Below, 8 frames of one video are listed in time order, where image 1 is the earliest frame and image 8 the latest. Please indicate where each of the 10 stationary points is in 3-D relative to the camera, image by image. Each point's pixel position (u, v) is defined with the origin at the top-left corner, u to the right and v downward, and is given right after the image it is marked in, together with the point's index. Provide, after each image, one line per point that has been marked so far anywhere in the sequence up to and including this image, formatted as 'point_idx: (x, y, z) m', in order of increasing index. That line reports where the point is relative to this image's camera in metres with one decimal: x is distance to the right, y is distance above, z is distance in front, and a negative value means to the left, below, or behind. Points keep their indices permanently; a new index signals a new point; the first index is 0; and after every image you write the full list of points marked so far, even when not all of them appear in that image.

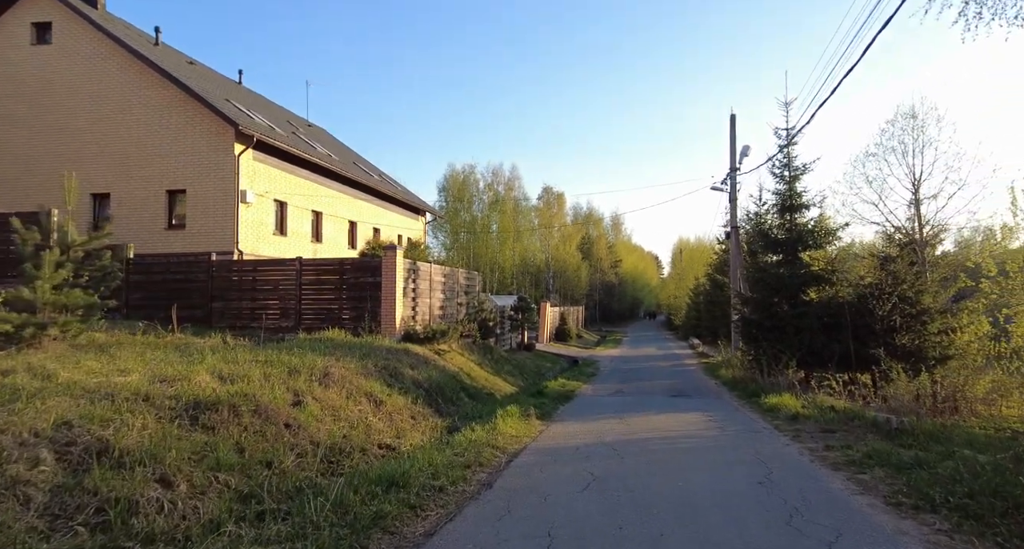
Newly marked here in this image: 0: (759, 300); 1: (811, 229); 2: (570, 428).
0: (+6.8, -0.7, +18.2) m
1: (+8.2, +1.2, +18.2) m
2: (+0.9, -2.4, +10.3) m
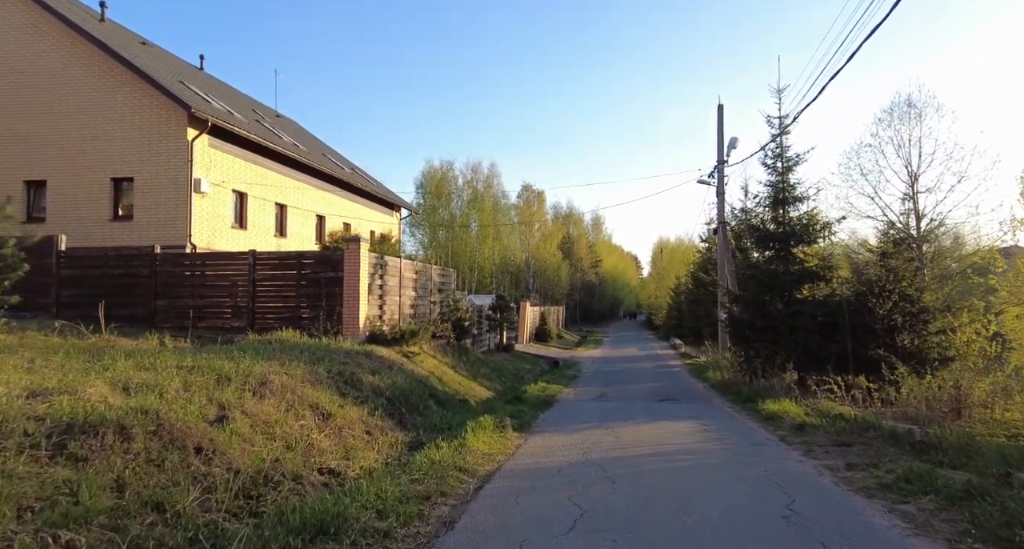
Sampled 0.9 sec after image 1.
0: (+6.2, -0.6, +17.1) m
1: (+7.6, +1.3, +17.2) m
2: (+0.5, -2.3, +9.1) m
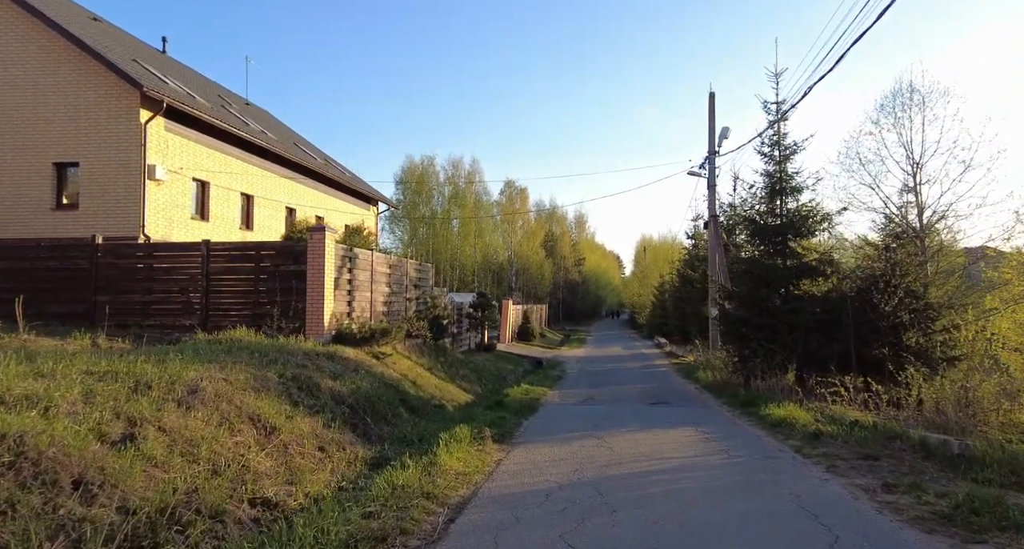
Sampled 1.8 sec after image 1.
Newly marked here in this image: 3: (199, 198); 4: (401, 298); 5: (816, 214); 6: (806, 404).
0: (+5.7, -0.5, +16.2) m
1: (+7.1, +1.5, +16.2) m
2: (+0.3, -2.2, +8.0) m
3: (-8.2, +2.0, +17.3) m
4: (-2.8, -0.6, +16.8) m
5: (+7.4, +1.5, +16.1) m
6: (+5.1, -2.2, +11.6) m
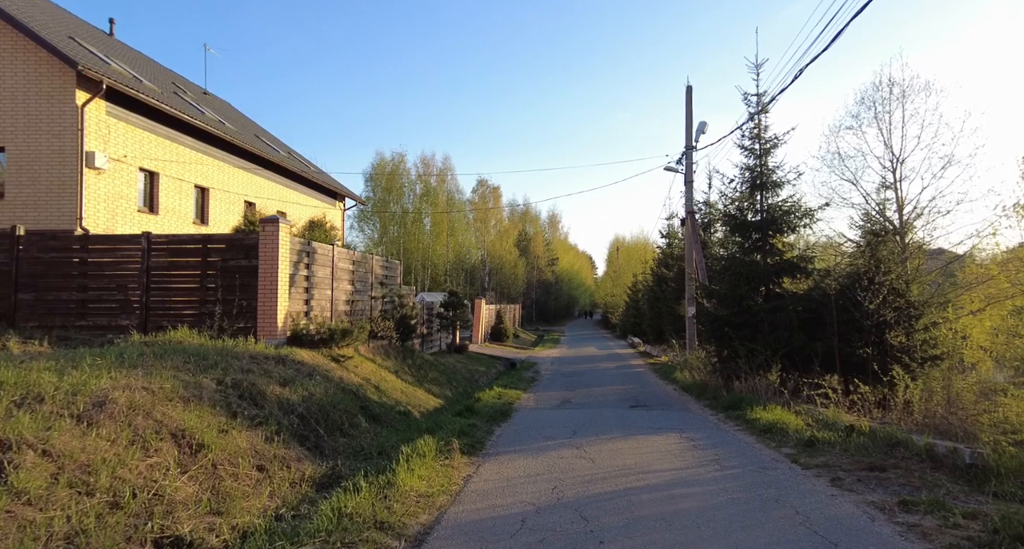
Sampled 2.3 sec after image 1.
0: (+5.0, -0.4, +15.6) m
1: (+6.4, +1.5, +15.7) m
2: (0.0, -2.1, +7.2) m
3: (-8.9, +2.1, +16.2) m
4: (-3.5, -0.5, +15.9) m
5: (+6.7, +1.5, +15.6) m
6: (+4.6, -2.2, +11.0) m
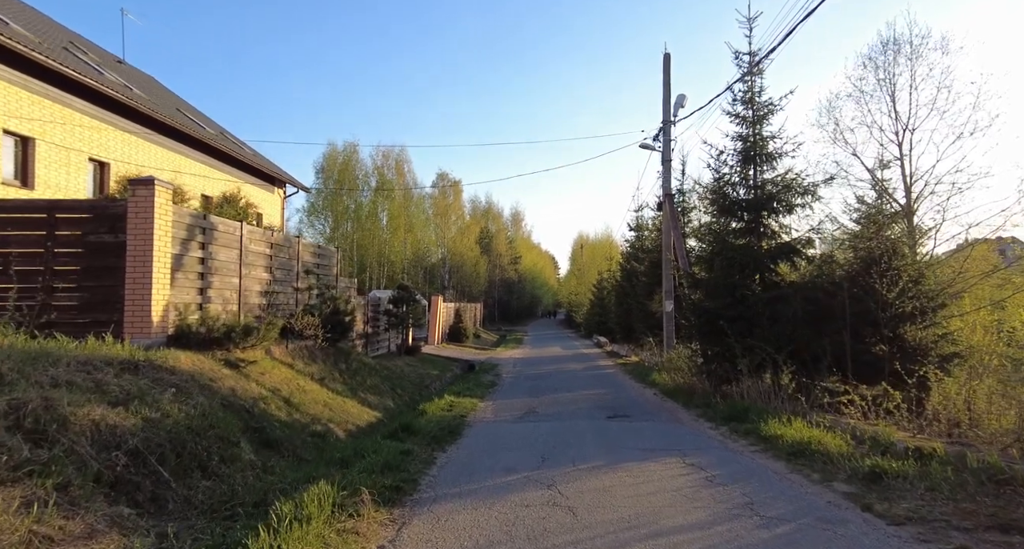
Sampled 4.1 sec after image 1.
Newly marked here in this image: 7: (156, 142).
0: (+4.1, -0.1, +13.4) m
1: (+5.5, +1.8, +13.6) m
2: (-0.5, -1.8, +4.7) m
3: (-9.8, +2.3, +13.2) m
4: (-4.4, -0.3, +13.2) m
5: (+5.8, +1.8, +13.5) m
6: (+4.0, -1.9, +8.8) m
7: (-9.6, +3.6, +18.0) m
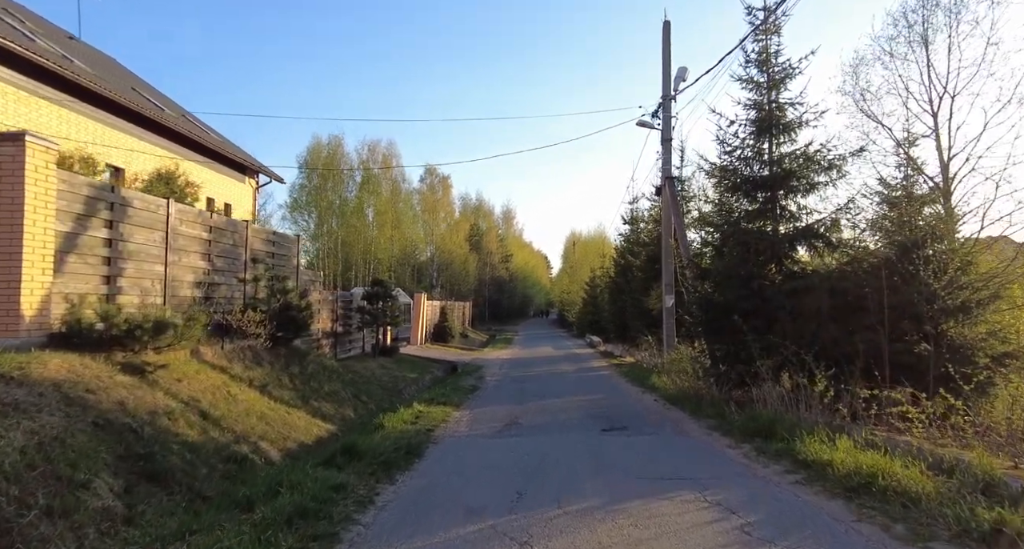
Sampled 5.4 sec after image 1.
0: (+3.8, +0.1, +11.6) m
1: (+5.2, +2.0, +11.8) m
2: (-0.7, -1.6, +2.9) m
3: (-10.2, +2.5, +11.3) m
4: (-4.8, -0.1, +11.3) m
5: (+5.4, +2.0, +11.7) m
6: (+3.7, -1.7, +7.0) m
7: (-10.0, +3.7, +16.1) m
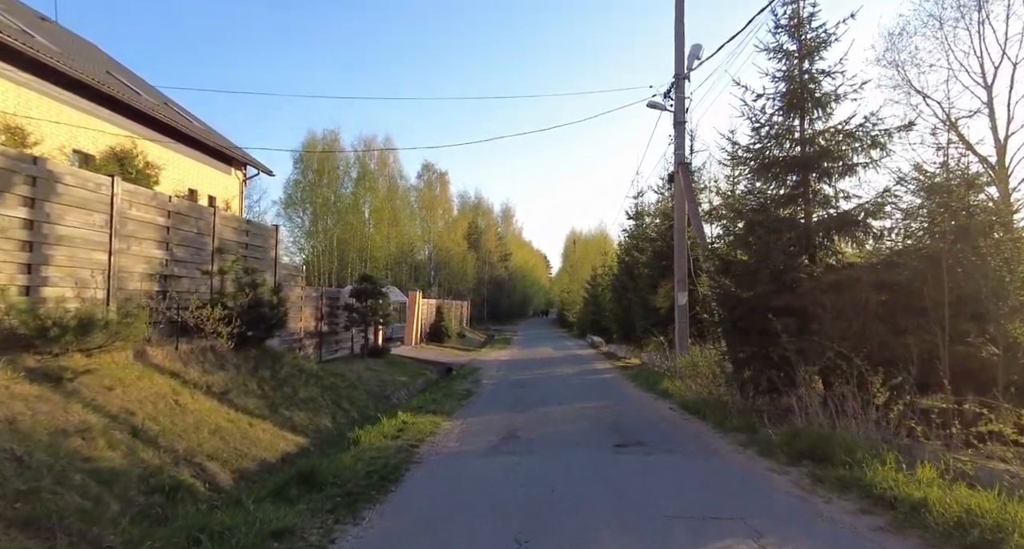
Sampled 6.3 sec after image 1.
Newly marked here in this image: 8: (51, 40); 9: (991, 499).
0: (+3.8, +0.2, +10.2) m
1: (+5.1, +2.1, +10.5) m
2: (-0.7, -1.5, +1.5) m
3: (-10.2, +2.6, +9.9) m
4: (-4.8, +0.1, +9.9) m
5: (+5.4, +2.1, +10.4) m
6: (+3.7, -1.6, +5.6) m
7: (-10.0, +3.9, +14.7) m
8: (-11.8, +6.2, +17.1) m
9: (+3.1, -1.5, +4.4) m
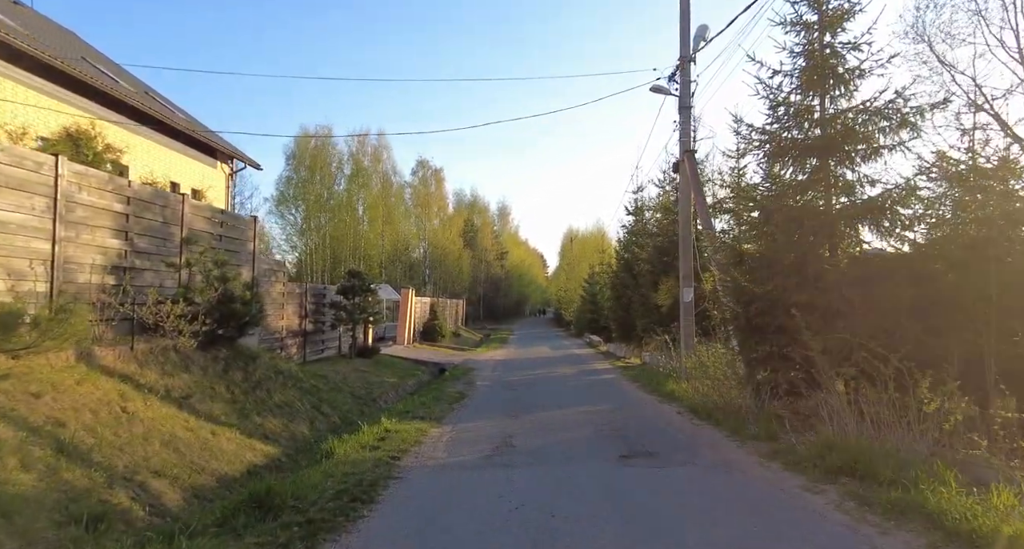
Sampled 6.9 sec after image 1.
0: (+3.7, +0.3, +9.4) m
1: (+5.1, +2.2, +9.6) m
2: (-0.8, -1.4, +0.6) m
3: (-10.2, +2.7, +8.9) m
4: (-4.9, +0.2, +9.0) m
5: (+5.3, +2.2, +9.5) m
6: (+3.6, -1.5, +4.8) m
7: (-10.1, +4.0, +13.8) m
8: (-11.9, +6.3, +16.1) m
9: (+3.1, -1.4, +3.5) m
